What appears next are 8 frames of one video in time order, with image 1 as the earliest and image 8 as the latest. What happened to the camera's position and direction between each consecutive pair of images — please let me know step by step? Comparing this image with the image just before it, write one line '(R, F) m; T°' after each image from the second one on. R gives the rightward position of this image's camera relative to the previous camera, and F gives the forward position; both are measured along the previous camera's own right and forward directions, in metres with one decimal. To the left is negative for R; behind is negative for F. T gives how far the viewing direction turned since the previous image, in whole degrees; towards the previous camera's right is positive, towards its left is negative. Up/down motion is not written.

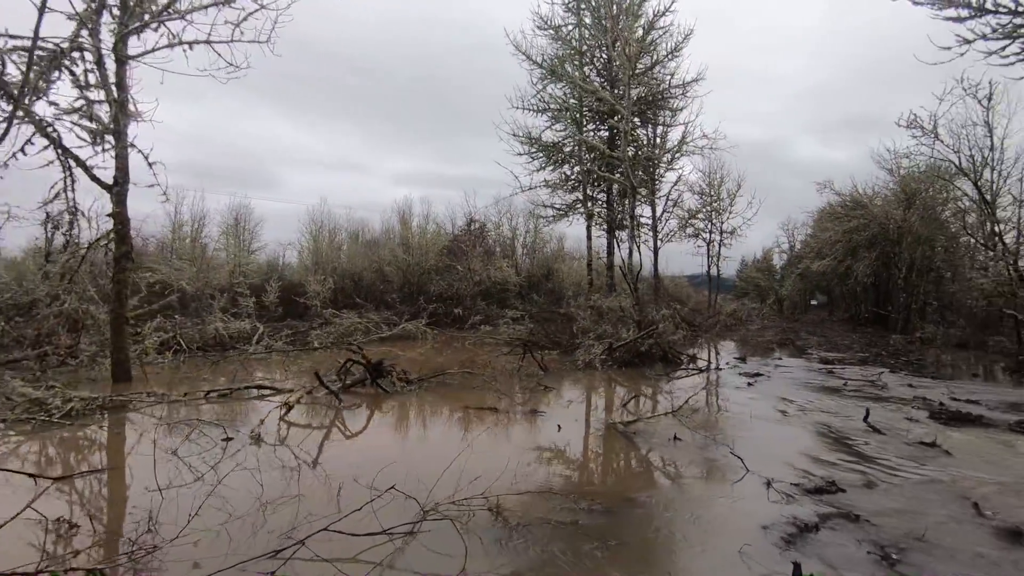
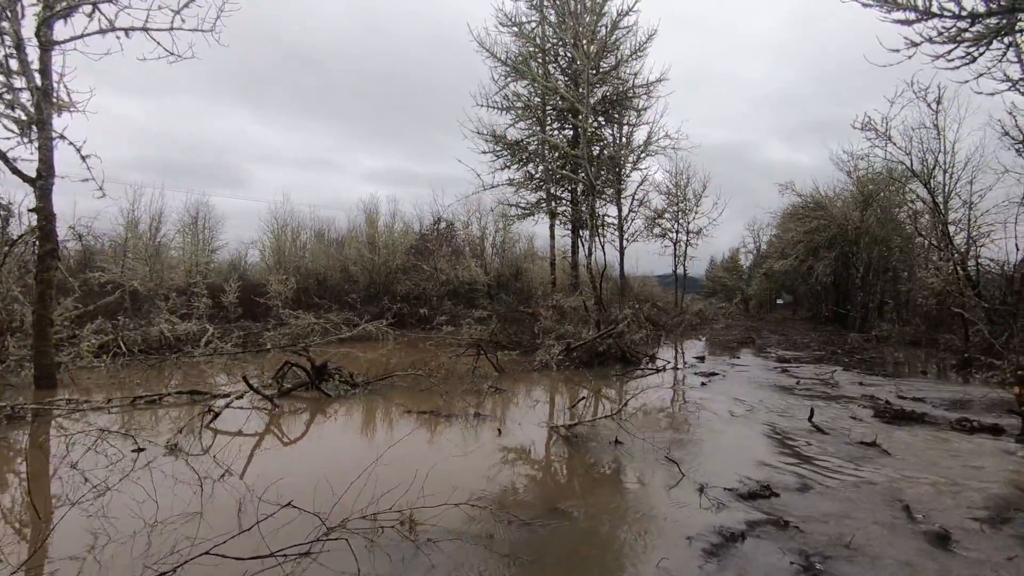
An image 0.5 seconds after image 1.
(+0.3, +0.2) m; +3°
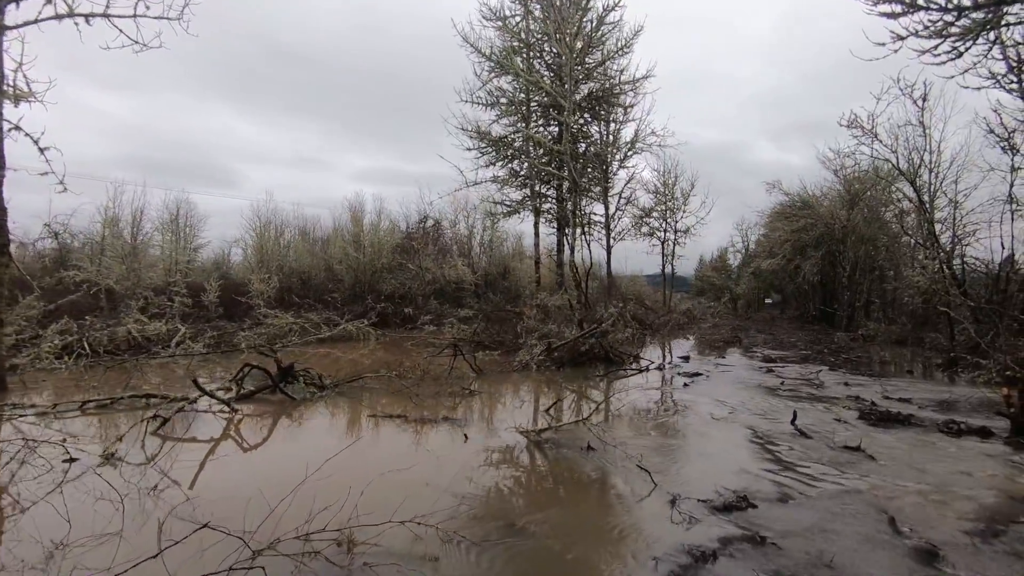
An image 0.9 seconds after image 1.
(+0.2, +0.3) m; +1°
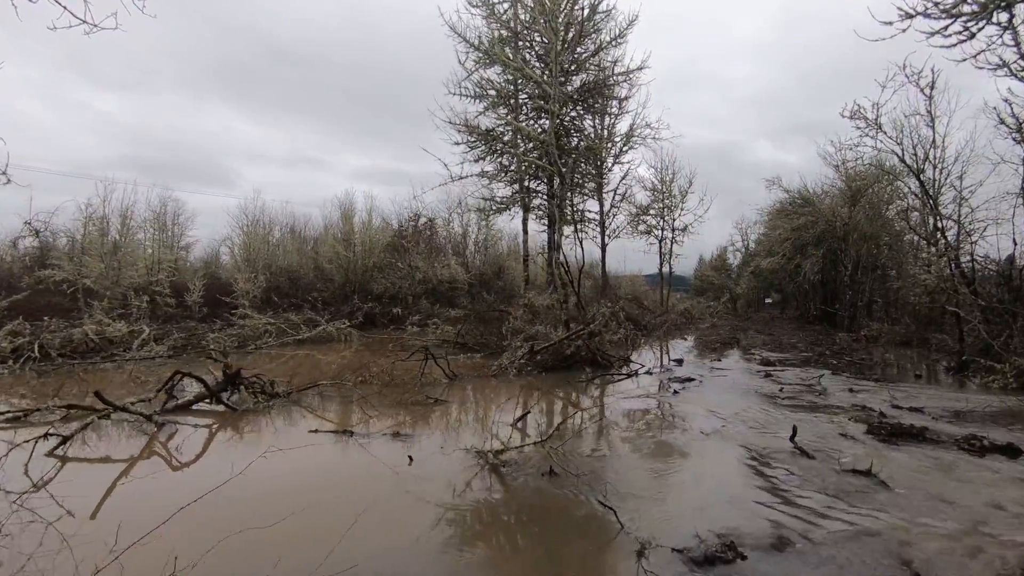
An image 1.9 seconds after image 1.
(+0.4, +0.7) m; 0°
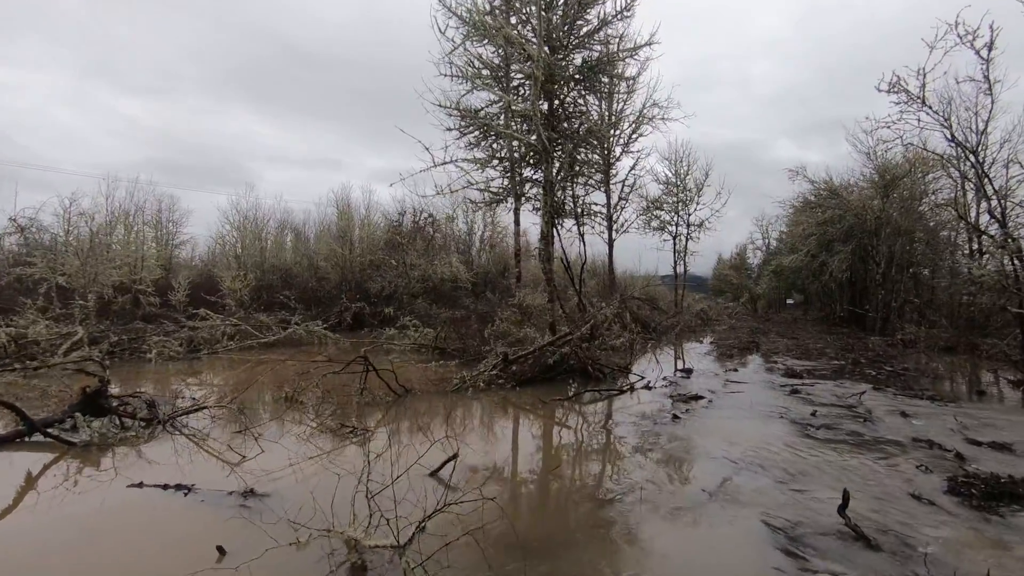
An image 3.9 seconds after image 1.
(+0.7, +1.7) m; -2°
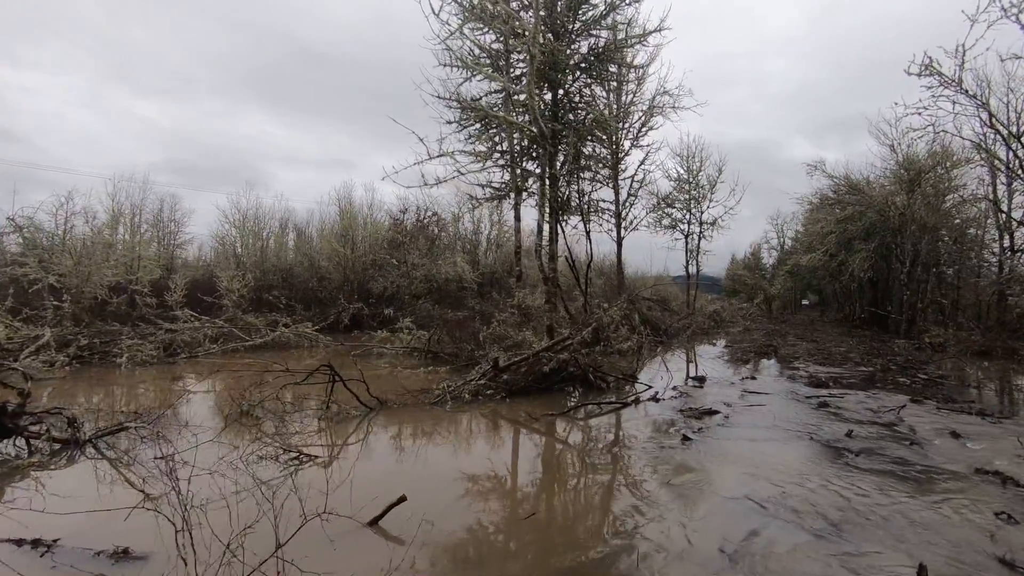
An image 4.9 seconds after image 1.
(+0.3, +0.9) m; -1°
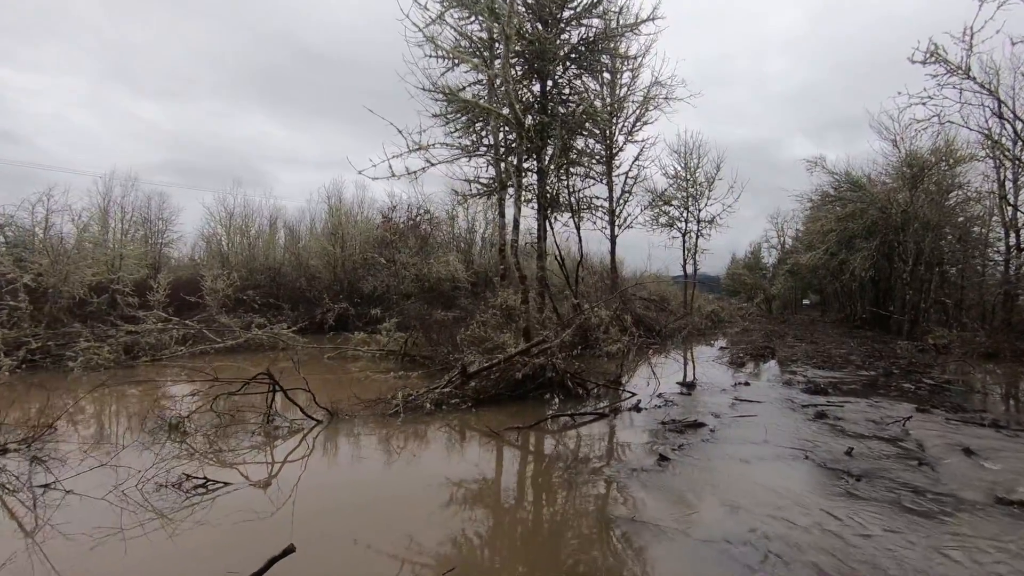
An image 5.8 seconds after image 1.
(+0.4, +0.6) m; 0°
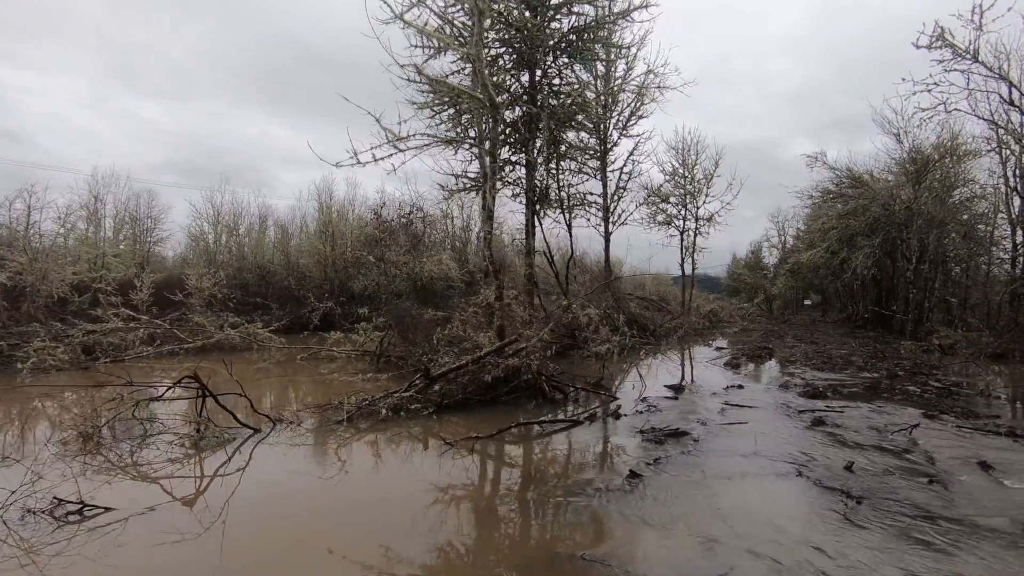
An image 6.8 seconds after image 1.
(+0.4, +0.6) m; 0°
